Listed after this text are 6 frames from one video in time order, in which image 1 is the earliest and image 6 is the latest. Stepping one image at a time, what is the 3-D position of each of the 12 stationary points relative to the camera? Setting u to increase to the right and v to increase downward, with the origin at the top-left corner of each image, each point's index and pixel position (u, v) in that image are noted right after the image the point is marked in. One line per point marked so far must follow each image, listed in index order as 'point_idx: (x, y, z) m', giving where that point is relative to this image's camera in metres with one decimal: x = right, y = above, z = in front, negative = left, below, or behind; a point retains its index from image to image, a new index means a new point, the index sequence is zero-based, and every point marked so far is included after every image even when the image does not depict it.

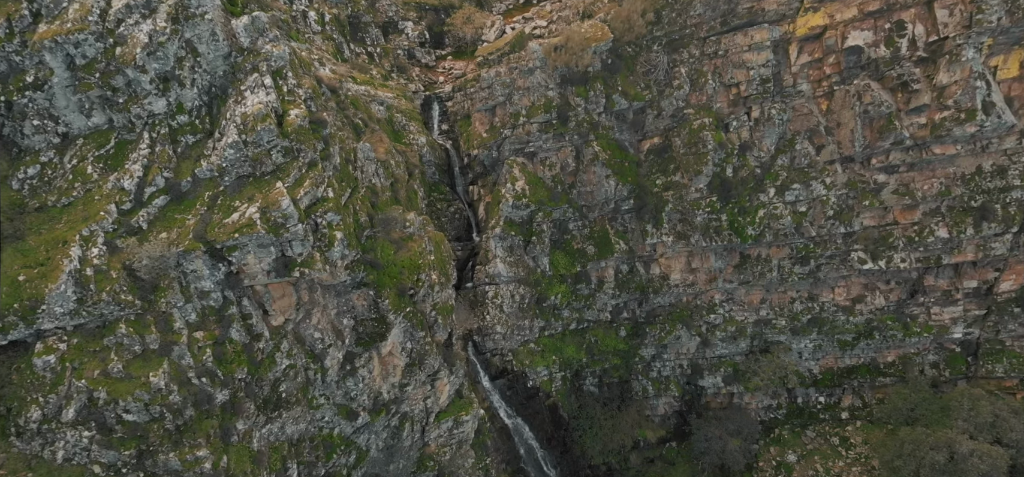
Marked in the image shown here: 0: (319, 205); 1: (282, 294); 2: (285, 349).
0: (-6.6, +1.3, +17.7) m
1: (-8.2, -1.9, +18.6) m
2: (-8.1, -3.9, +18.9) m
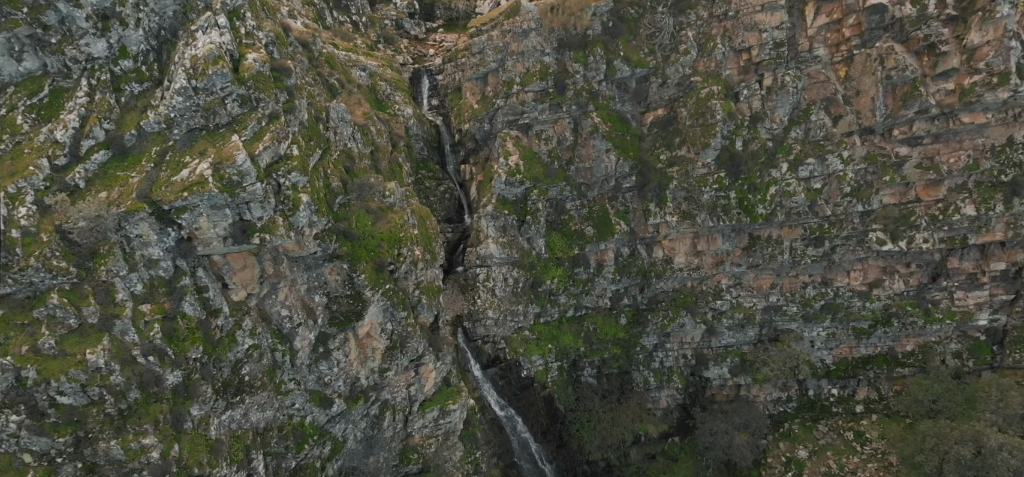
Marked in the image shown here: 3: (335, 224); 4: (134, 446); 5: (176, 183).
0: (-7.0, +2.3, +15.8) m
1: (-8.5, -0.8, +16.7) m
2: (-8.5, -2.8, +17.0) m
3: (-6.1, +0.6, +18.2) m
4: (-10.3, -5.7, +14.4) m
5: (-9.1, +1.5, +14.3) m
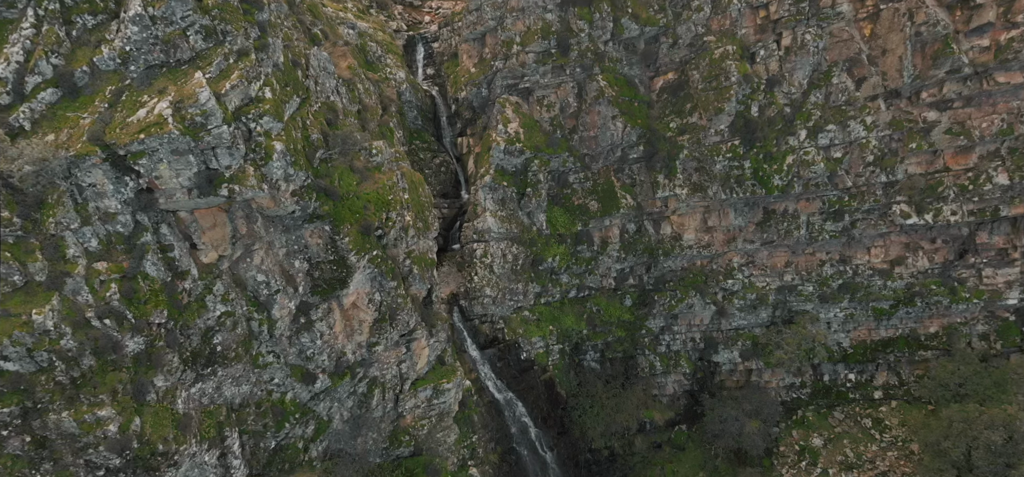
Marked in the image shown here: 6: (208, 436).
0: (-7.1, +3.6, +14.3) m
1: (-8.6, +0.4, +15.2) m
2: (-8.6, -1.6, +15.5) m
3: (-6.2, +1.9, +16.7) m
4: (-10.4, -4.4, +12.9) m
5: (-9.2, +2.8, +12.8) m
6: (-8.8, -5.7, +15.2) m
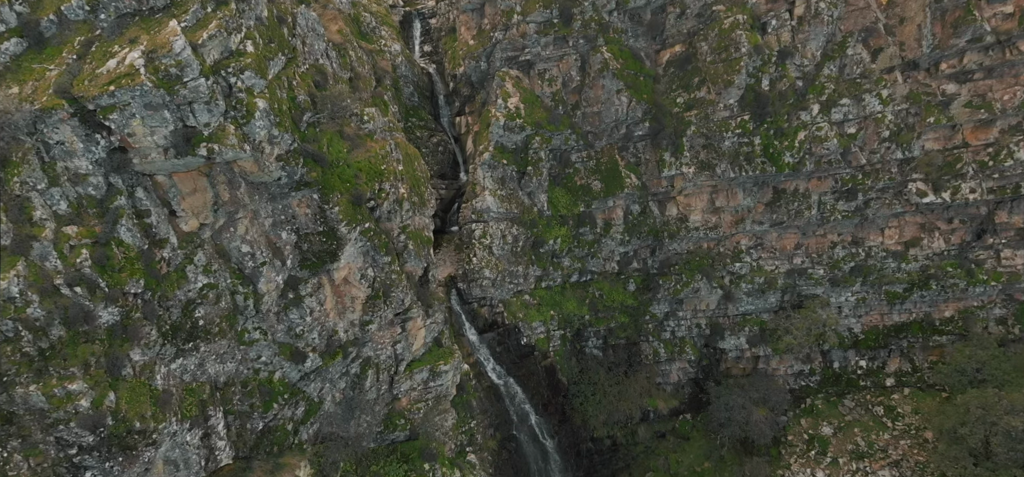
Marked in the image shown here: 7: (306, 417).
0: (-7.1, +4.5, +13.4) m
1: (-8.7, +1.3, +14.3) m
2: (-8.7, -0.6, +14.7) m
3: (-6.2, +2.8, +15.8) m
4: (-10.5, -3.5, +12.1) m
5: (-9.3, +3.7, +11.9) m
6: (-8.8, -4.8, +14.4) m
7: (-7.0, -6.1, +17.9) m
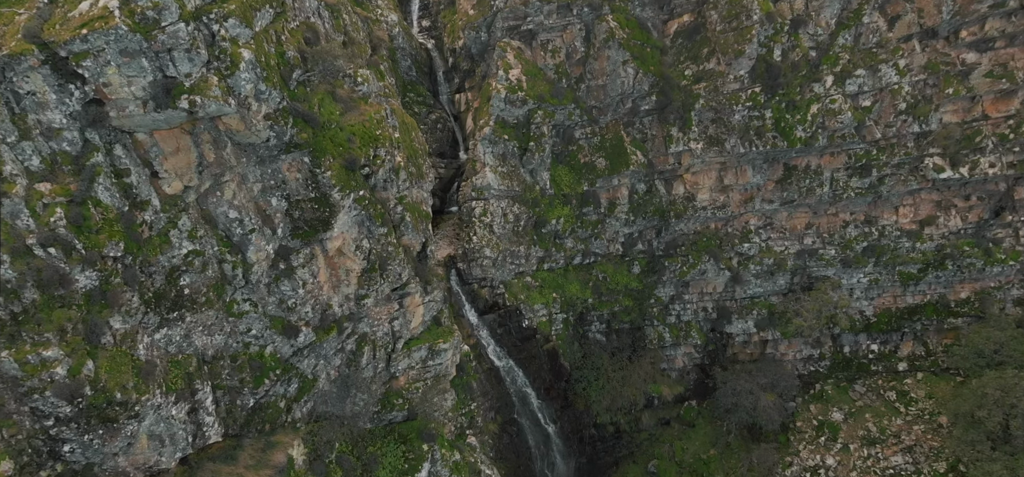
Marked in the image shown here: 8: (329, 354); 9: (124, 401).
0: (-7.1, +5.5, +12.6) m
1: (-8.6, +2.3, +13.6) m
2: (-8.6, +0.3, +13.9) m
3: (-6.2, +3.8, +15.0) m
4: (-10.4, -2.6, +11.4) m
5: (-9.2, +4.6, +11.1) m
6: (-8.8, -3.9, +13.7) m
7: (-7.0, -5.1, +17.2) m
8: (-6.2, -3.9, +17.8) m
9: (-9.2, -3.9, +12.5) m
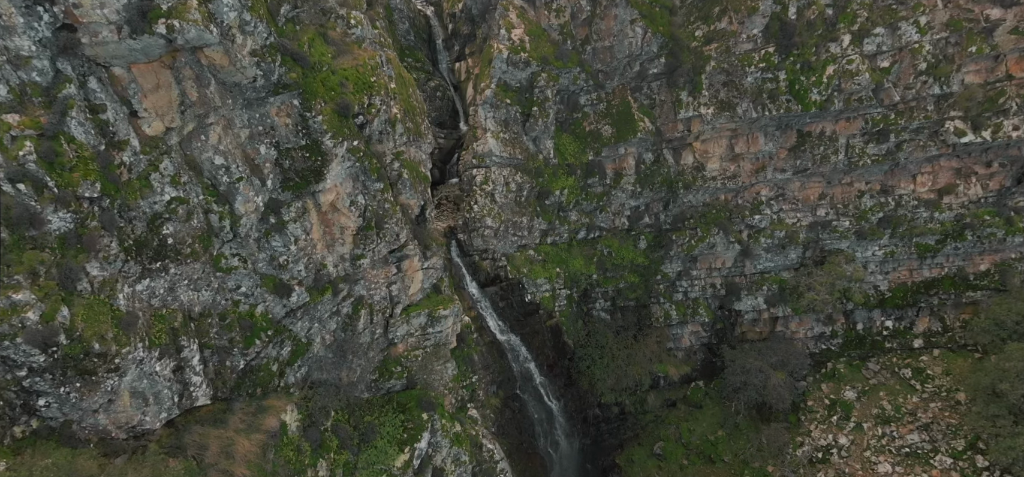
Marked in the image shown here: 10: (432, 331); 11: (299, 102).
0: (-7.0, +6.8, +11.8) m
1: (-8.6, +3.6, +12.7) m
2: (-8.6, +1.7, +13.1) m
3: (-6.1, +5.1, +14.2) m
4: (-10.4, -1.3, +10.6) m
5: (-9.2, +5.9, +10.3) m
6: (-8.7, -2.5, +12.9) m
7: (-6.9, -3.7, +16.4) m
8: (-6.1, -2.5, +17.0) m
9: (-9.2, -2.5, +11.7) m
10: (-3.0, -3.5, +19.6) m
11: (-5.9, +3.6, +14.8) m
